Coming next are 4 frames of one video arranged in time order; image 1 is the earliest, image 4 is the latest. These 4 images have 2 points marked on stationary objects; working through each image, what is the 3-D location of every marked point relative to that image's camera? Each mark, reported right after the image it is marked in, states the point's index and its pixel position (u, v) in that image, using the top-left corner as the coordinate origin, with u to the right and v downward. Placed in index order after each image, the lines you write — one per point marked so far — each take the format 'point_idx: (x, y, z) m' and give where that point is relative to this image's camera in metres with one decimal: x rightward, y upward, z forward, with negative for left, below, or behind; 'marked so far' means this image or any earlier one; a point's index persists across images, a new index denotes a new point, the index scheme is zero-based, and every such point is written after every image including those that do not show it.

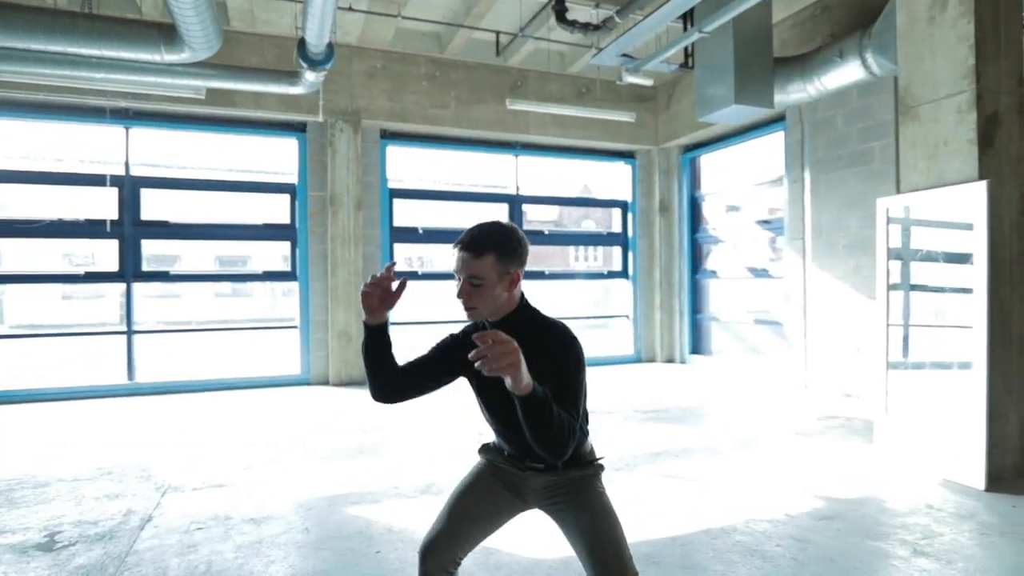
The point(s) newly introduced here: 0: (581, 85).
0: (+1.0, +2.8, +8.6) m
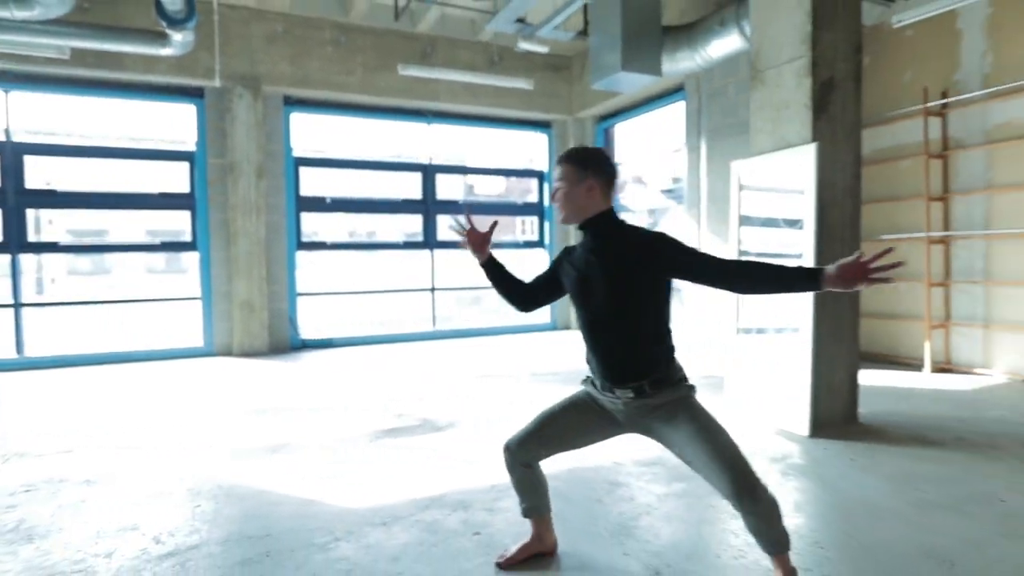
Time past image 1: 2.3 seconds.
0: (-0.3, +3.3, +8.5) m
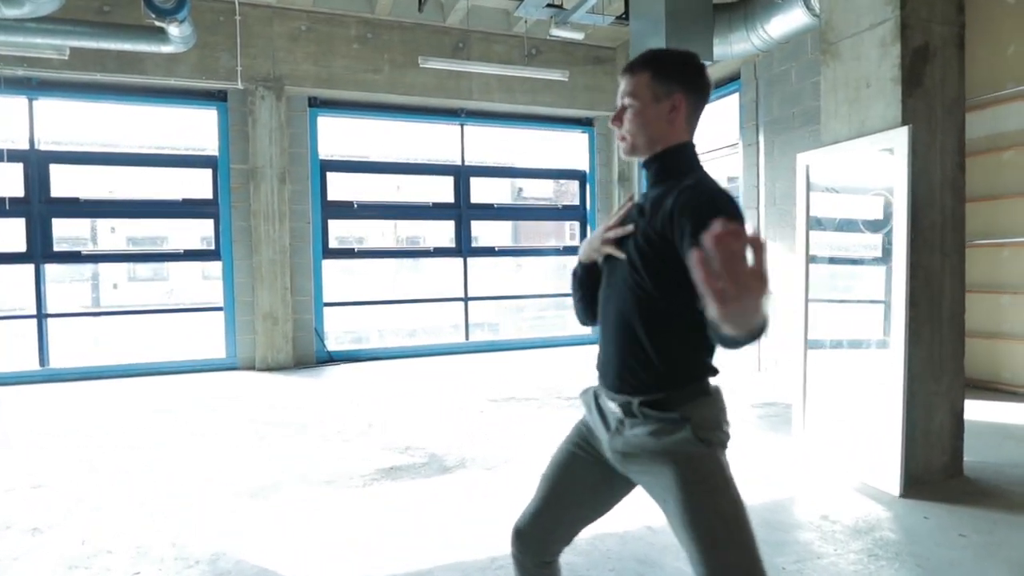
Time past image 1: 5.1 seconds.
0: (+0.2, +3.1, +8.0) m
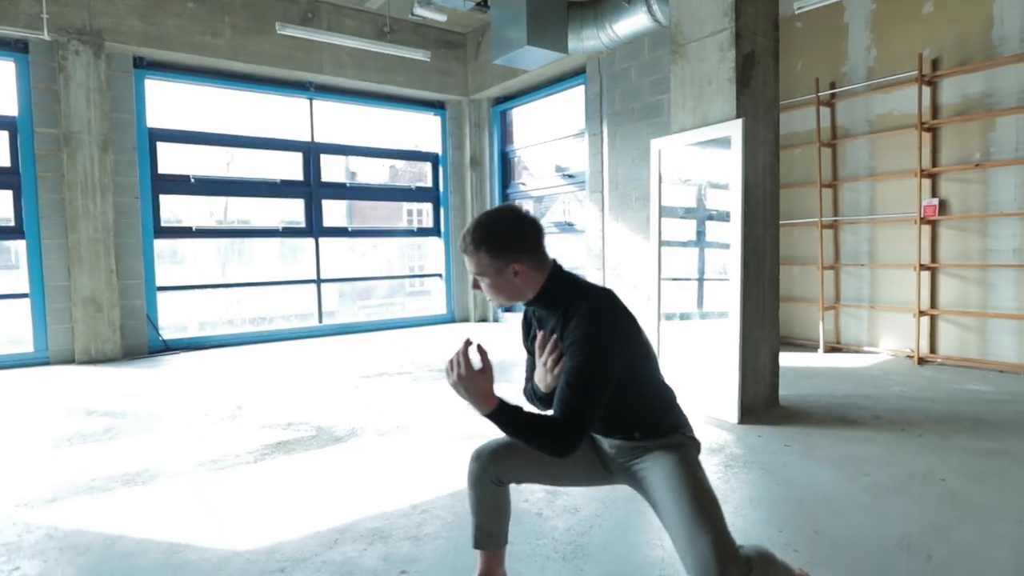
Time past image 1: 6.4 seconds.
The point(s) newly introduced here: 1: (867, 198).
0: (-1.7, +3.4, +7.9) m
1: (+3.3, +0.8, +5.7) m
